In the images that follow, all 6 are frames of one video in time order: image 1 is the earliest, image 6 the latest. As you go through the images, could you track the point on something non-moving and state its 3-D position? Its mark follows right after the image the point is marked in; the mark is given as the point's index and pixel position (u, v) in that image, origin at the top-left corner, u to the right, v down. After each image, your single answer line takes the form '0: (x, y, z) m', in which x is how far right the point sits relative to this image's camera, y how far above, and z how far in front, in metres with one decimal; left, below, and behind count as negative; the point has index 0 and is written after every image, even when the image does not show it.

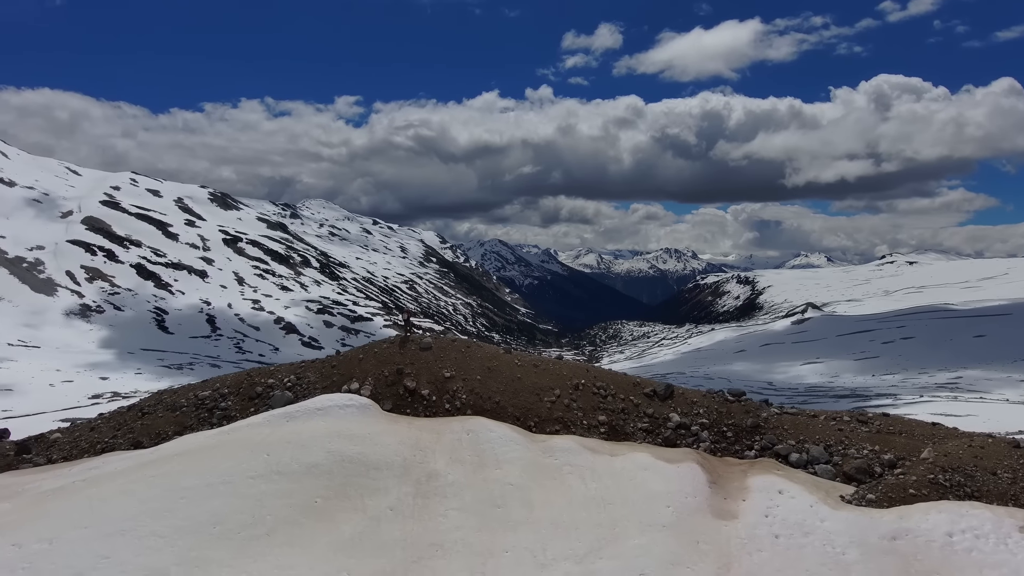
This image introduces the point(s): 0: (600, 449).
0: (+2.6, -4.7, +18.8) m
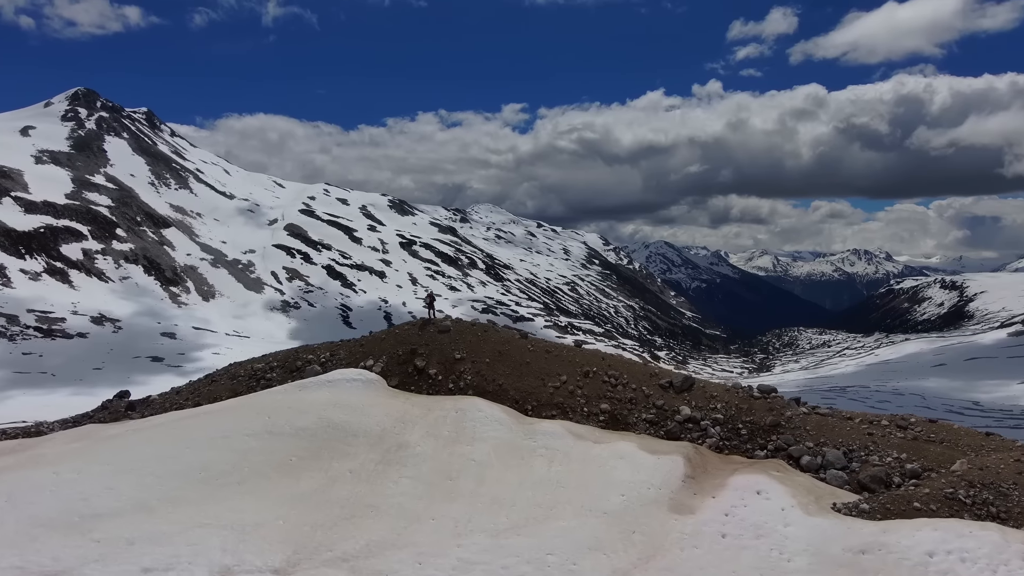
0: (+2.1, -4.2, +18.4) m
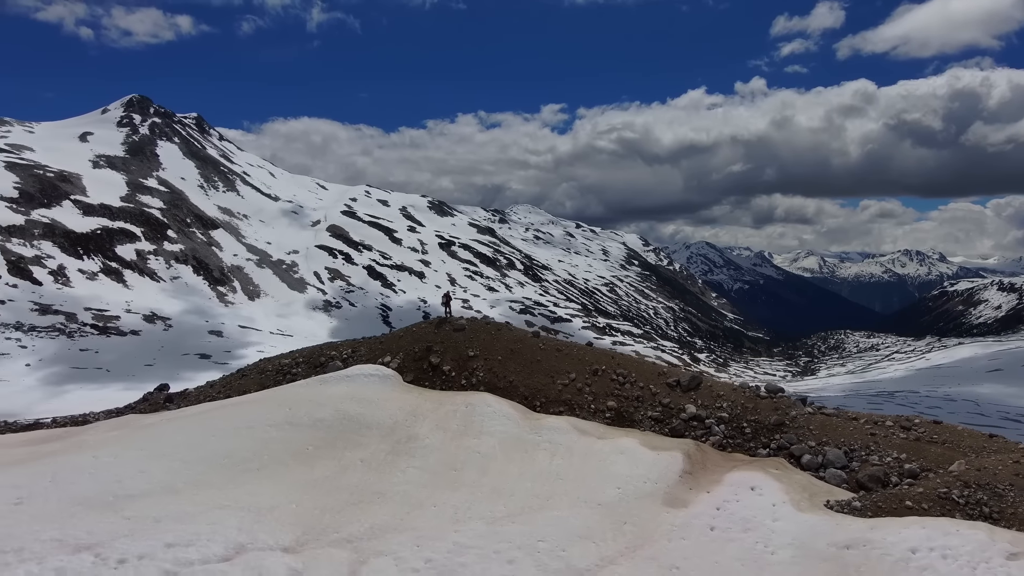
0: (+2.3, -4.2, +18.9) m
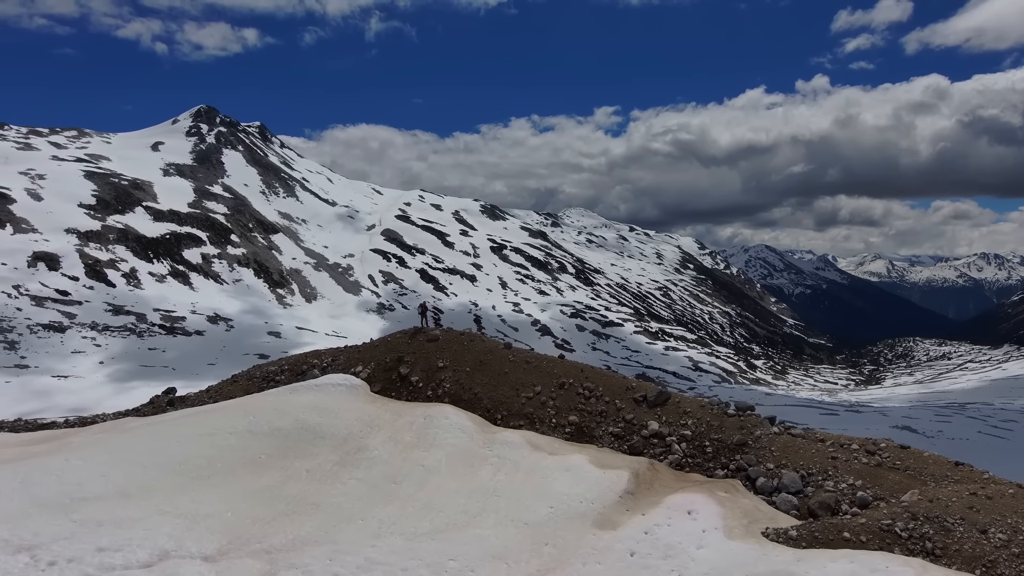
0: (+0.9, -4.6, +18.6) m
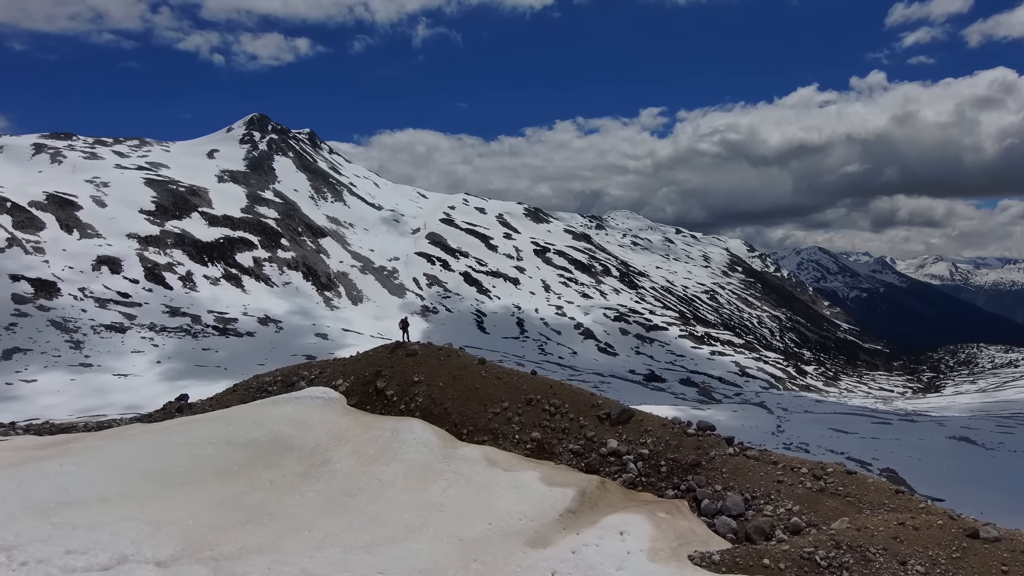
0: (-0.3, -5.2, +19.2) m
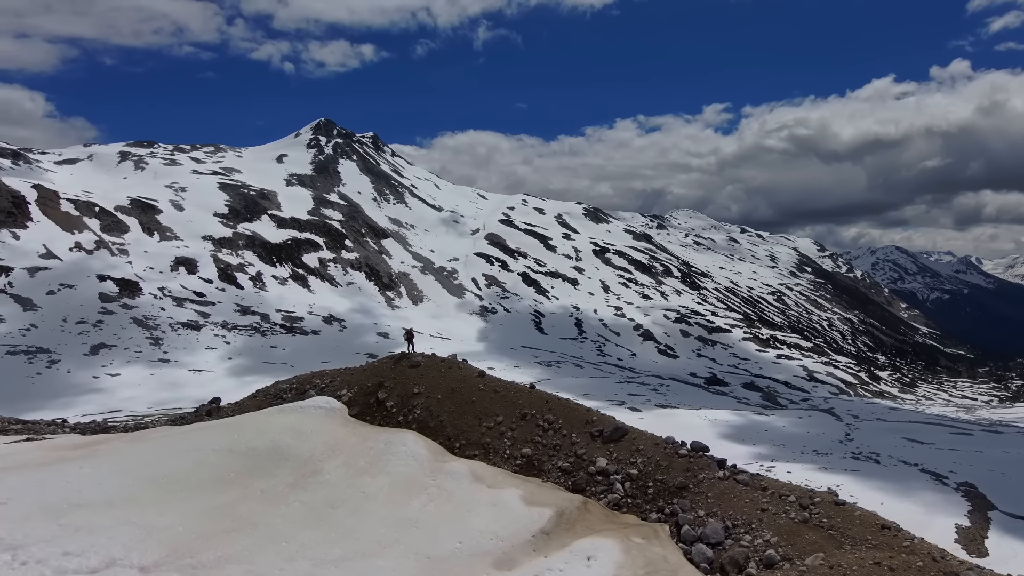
0: (-0.8, -5.7, +19.1) m
